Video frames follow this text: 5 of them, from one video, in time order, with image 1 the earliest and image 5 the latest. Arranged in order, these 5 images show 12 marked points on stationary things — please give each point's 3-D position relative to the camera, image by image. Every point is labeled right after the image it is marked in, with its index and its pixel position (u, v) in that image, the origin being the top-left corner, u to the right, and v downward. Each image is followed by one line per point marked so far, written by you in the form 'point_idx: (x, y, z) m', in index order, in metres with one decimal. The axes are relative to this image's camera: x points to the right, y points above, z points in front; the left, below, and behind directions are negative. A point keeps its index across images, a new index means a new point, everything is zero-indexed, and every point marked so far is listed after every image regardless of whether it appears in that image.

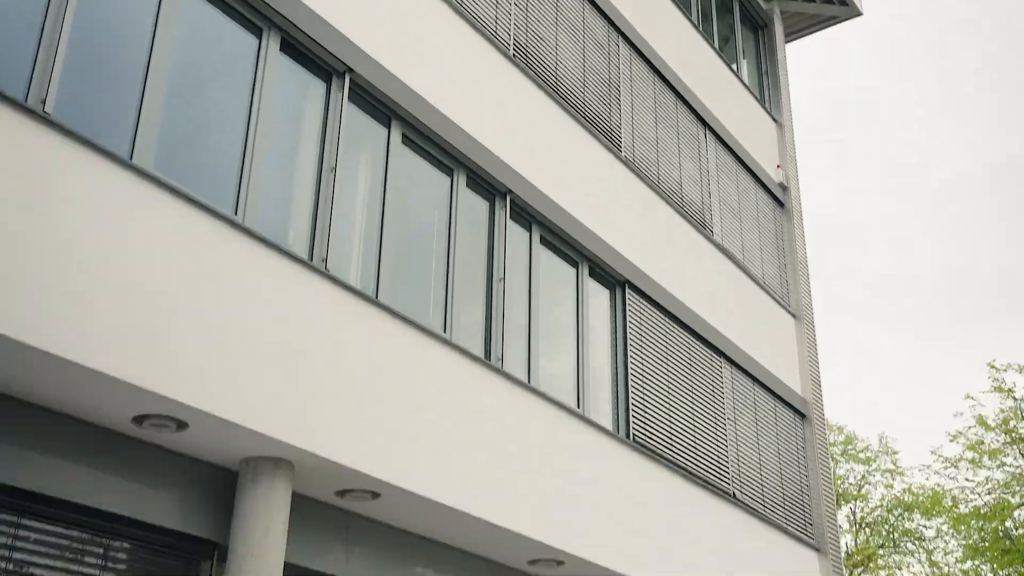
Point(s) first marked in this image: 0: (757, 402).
0: (+3.8, -1.7, +16.2) m
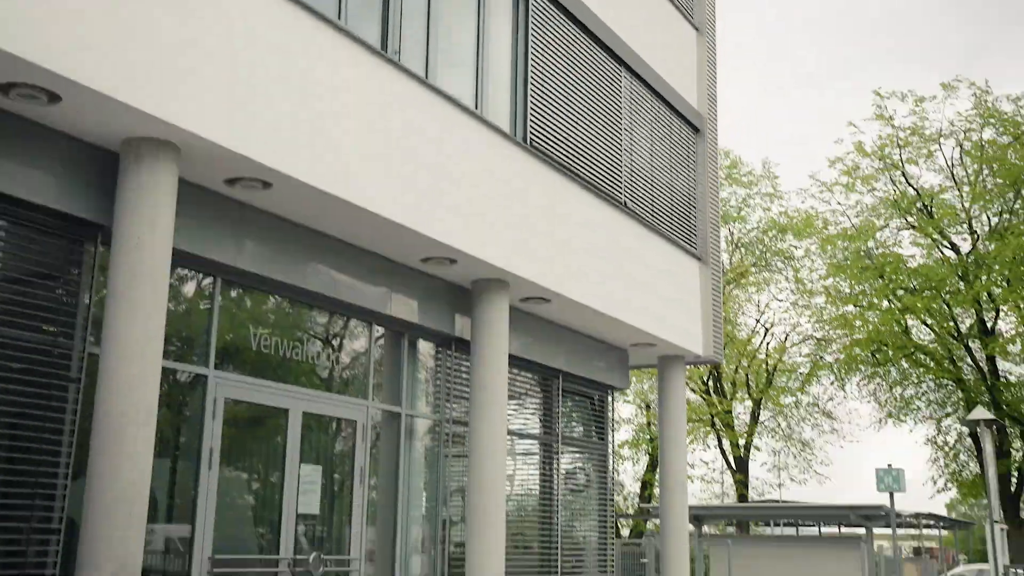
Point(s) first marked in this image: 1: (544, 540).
0: (+2.2, +2.7, +16.1) m
1: (+0.4, -3.4, +14.0) m
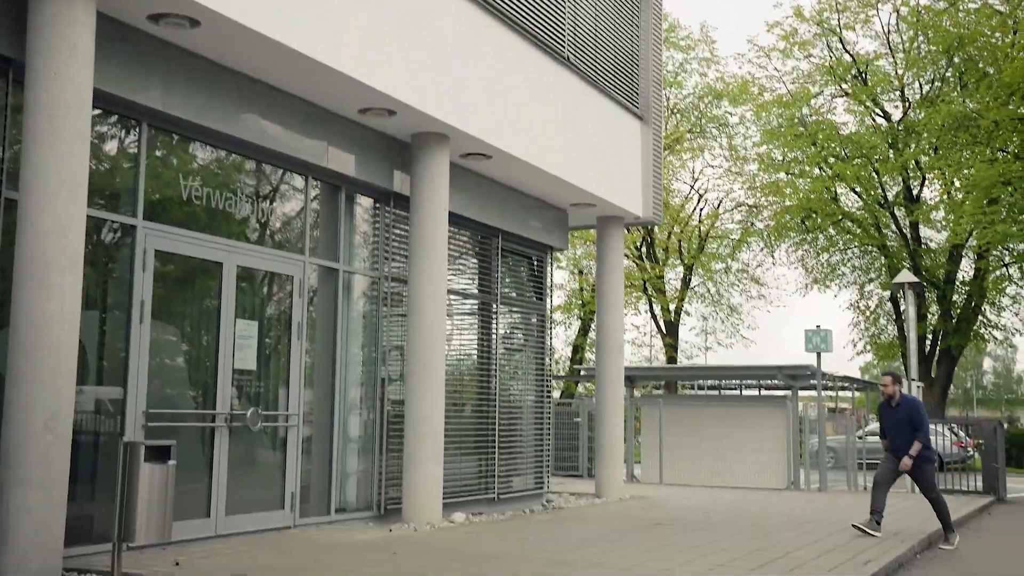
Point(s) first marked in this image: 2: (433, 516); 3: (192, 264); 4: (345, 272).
0: (+1.3, +4.8, +15.5) m
1: (-0.4, -1.5, +14.1) m
2: (-0.9, -2.5, +11.5) m
3: (-2.9, +0.2, +9.7) m
4: (-1.9, +0.2, +11.7) m
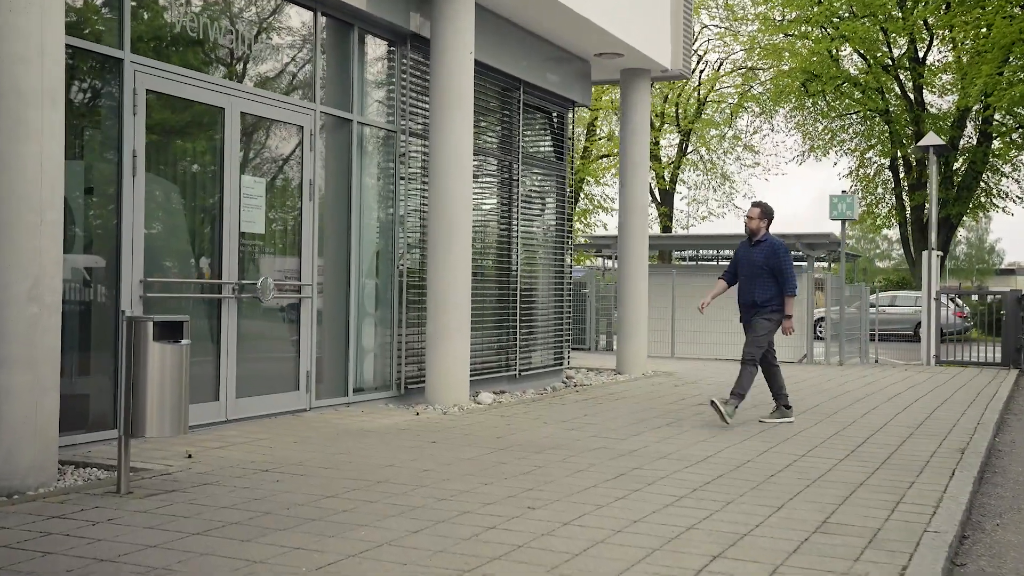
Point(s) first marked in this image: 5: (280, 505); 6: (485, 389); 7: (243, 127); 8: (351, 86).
0: (+1.5, +6.6, +13.6) m
1: (-0.1, +0.2, +12.9) m
2: (-0.5, -1.1, +10.4) m
3: (-2.5, +1.4, +8.3) m
4: (-1.5, +1.6, +10.3) m
5: (-1.2, -1.1, +5.5) m
6: (-0.3, -1.2, +12.5) m
7: (-2.3, +1.3, +8.9) m
8: (-1.6, +2.0, +10.2) m
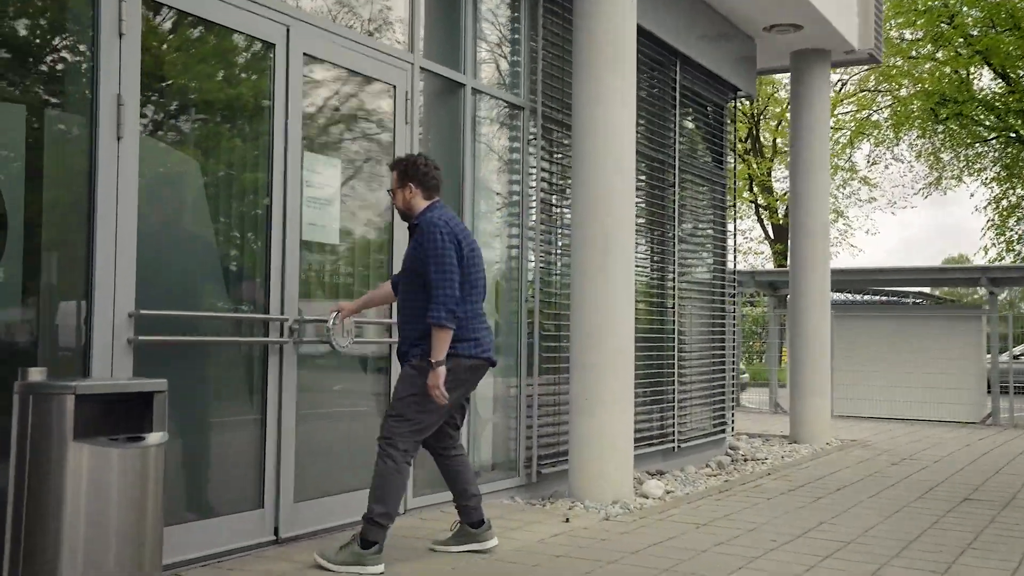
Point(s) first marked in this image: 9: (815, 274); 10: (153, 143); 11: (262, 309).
0: (+3.0, +6.2, +10.5) m
1: (+1.3, -0.1, +9.6) m
2: (+0.7, -1.3, +7.1) m
3: (-1.5, +1.2, +5.2) m
4: (-0.3, +1.3, +7.2) m
5: (-0.3, -1.2, +2.3) m
6: (+1.1, -1.6, +9.2) m
7: (-1.1, +1.1, +5.8) m
8: (-0.3, +1.7, +7.1) m
9: (+3.3, +0.2, +11.6) m
10: (-1.6, +0.7, +4.9) m
11: (-1.3, -0.1, +5.5) m
